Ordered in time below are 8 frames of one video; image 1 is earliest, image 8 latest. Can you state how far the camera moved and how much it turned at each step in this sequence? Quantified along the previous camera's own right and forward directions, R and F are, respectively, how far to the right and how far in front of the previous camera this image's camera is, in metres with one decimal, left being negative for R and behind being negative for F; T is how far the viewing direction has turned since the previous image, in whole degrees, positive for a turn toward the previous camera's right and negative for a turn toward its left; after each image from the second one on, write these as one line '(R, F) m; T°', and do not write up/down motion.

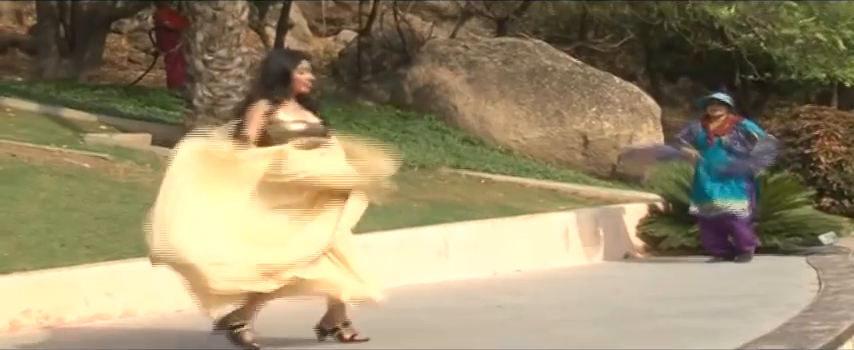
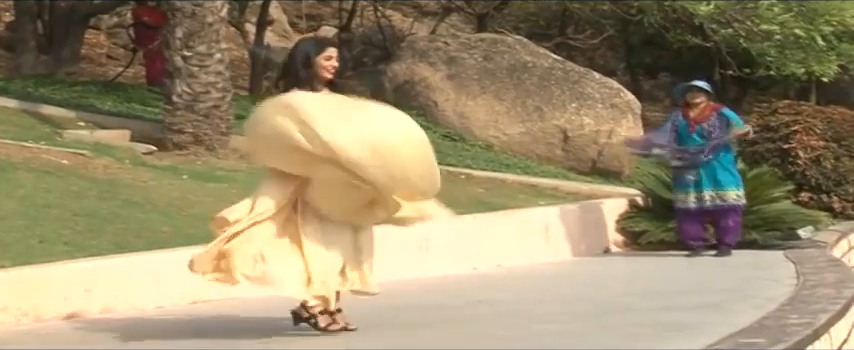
(0.0, 0.0) m; +1°
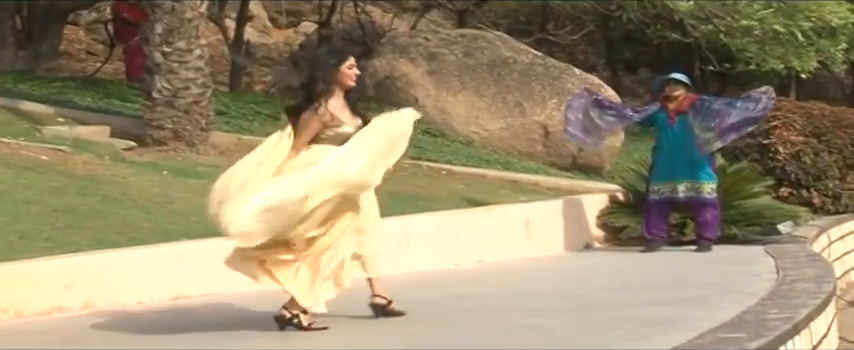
(0.0, 0.0) m; +1°
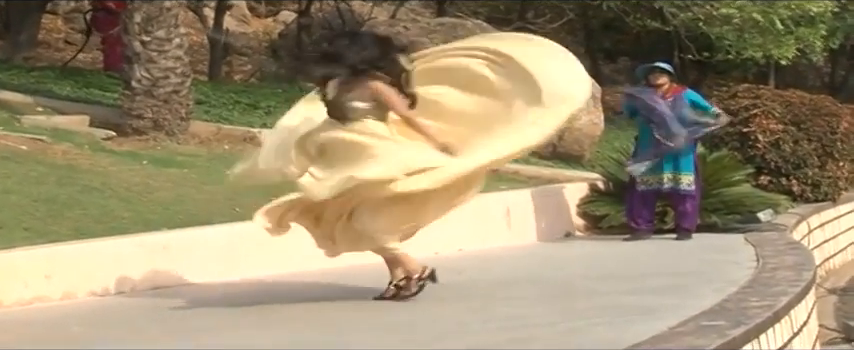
(0.0, 0.0) m; +1°
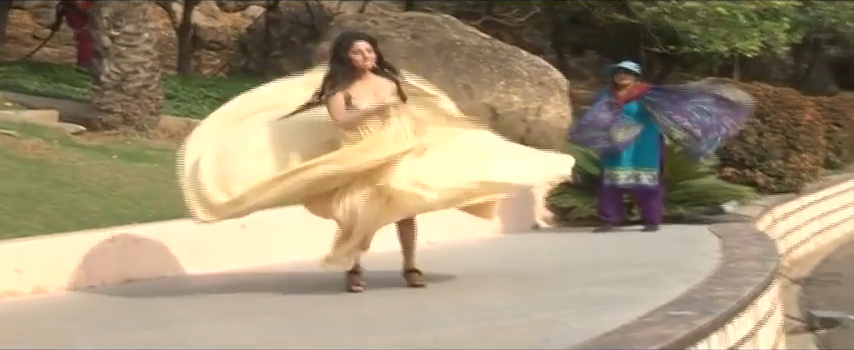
(-0.1, -0.1) m; +2°
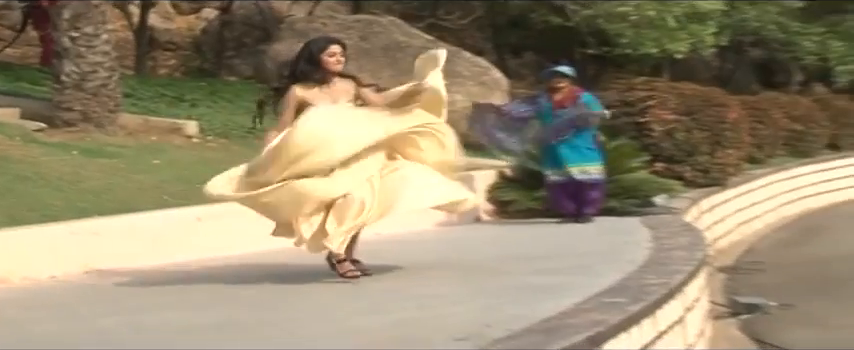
(0.0, -0.5) m; +2°
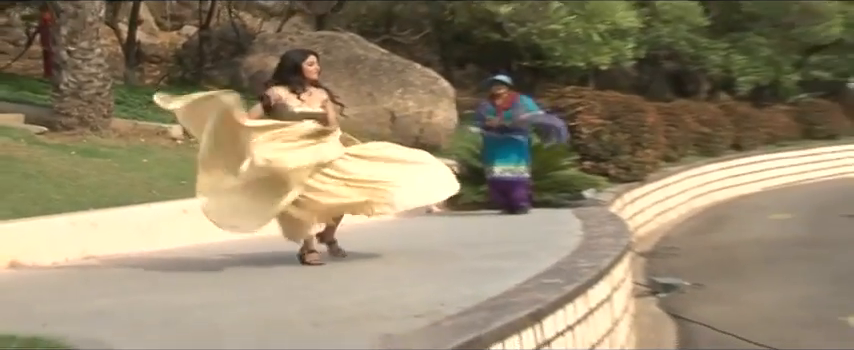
(0.0, -1.5) m; +2°
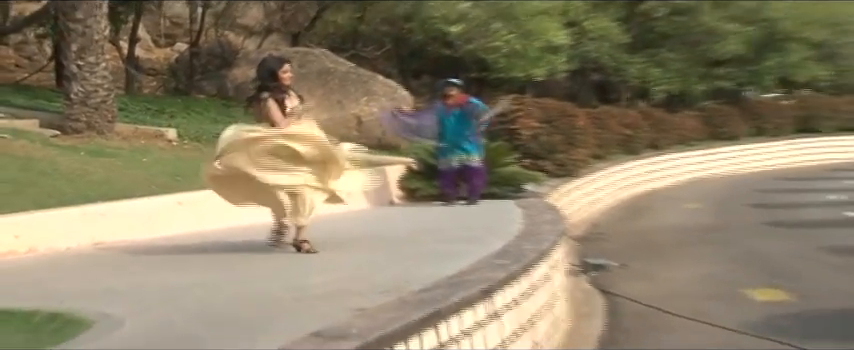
(0.0, -1.9) m; +1°
